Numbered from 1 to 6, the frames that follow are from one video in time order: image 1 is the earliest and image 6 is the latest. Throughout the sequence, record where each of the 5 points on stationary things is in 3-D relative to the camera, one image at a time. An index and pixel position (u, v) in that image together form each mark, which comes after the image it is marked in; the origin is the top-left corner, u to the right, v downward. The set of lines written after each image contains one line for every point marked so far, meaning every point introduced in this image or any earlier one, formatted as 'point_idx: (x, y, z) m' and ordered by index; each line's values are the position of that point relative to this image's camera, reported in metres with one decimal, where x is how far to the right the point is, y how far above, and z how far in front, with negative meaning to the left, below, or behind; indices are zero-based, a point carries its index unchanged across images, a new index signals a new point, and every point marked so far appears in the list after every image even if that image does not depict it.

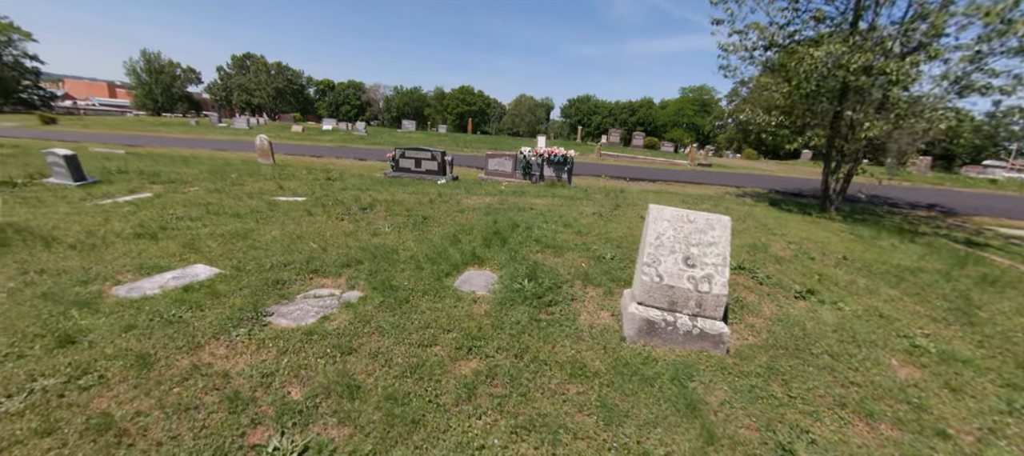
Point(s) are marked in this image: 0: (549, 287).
0: (+0.4, -0.7, +4.2) m
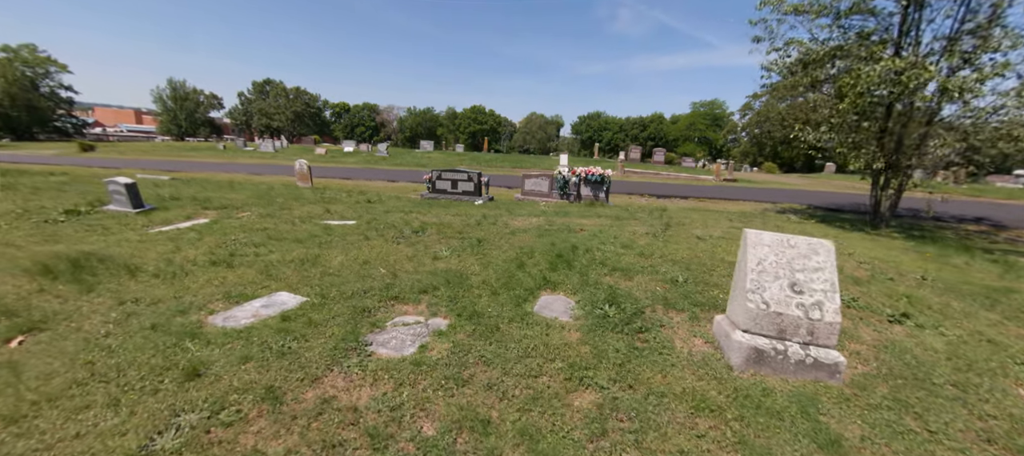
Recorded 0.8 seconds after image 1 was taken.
0: (+1.4, -0.9, +4.1) m
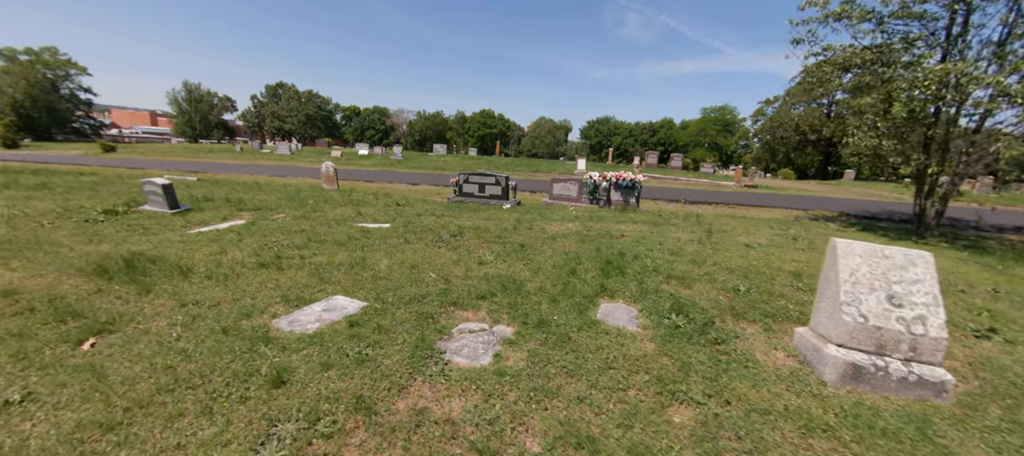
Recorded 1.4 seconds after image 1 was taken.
0: (+2.1, -1.0, +4.0) m
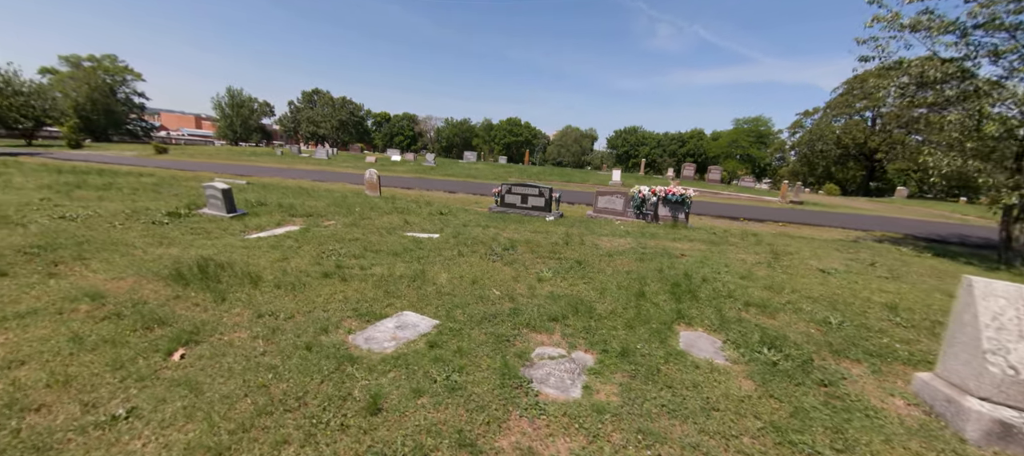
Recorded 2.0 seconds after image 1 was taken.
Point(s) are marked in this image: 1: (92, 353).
0: (+2.9, -1.3, +3.7) m
1: (-3.6, -1.1, +3.2) m
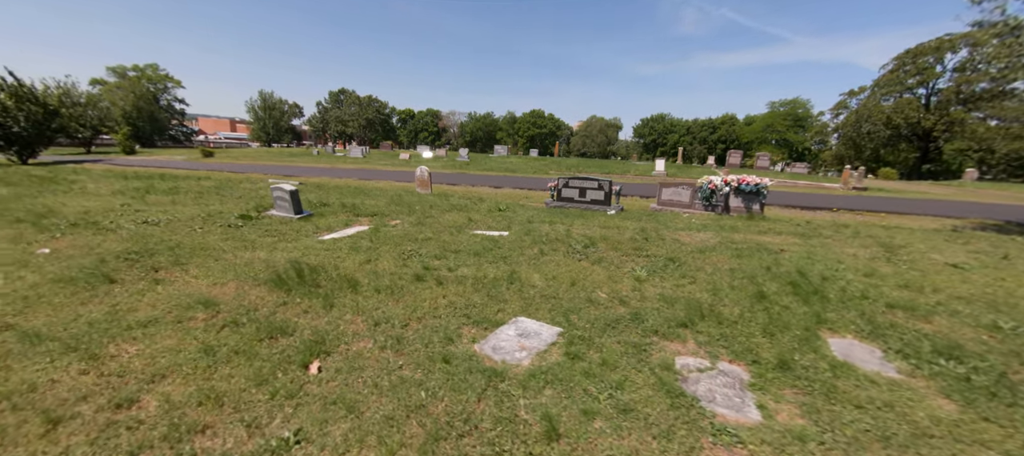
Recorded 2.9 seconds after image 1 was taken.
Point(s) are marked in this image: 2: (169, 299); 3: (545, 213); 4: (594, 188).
0: (+4.1, -1.2, +3.2) m
1: (-2.4, -1.2, +3.1) m
2: (-4.2, -0.9, +4.5) m
3: (+0.9, +0.4, +10.2) m
4: (+2.4, +1.2, +10.9) m
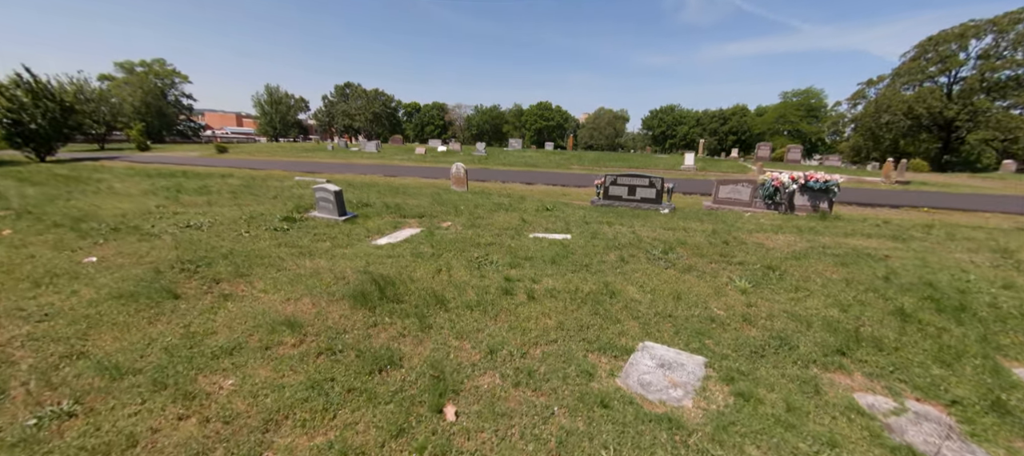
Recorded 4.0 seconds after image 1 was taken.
0: (+5.3, -1.4, +2.6) m
1: (-1.2, -1.3, +2.7) m
2: (-2.9, -1.0, +4.1) m
3: (+2.2, +0.4, +9.7) m
4: (+3.7, +1.2, +10.3) m
